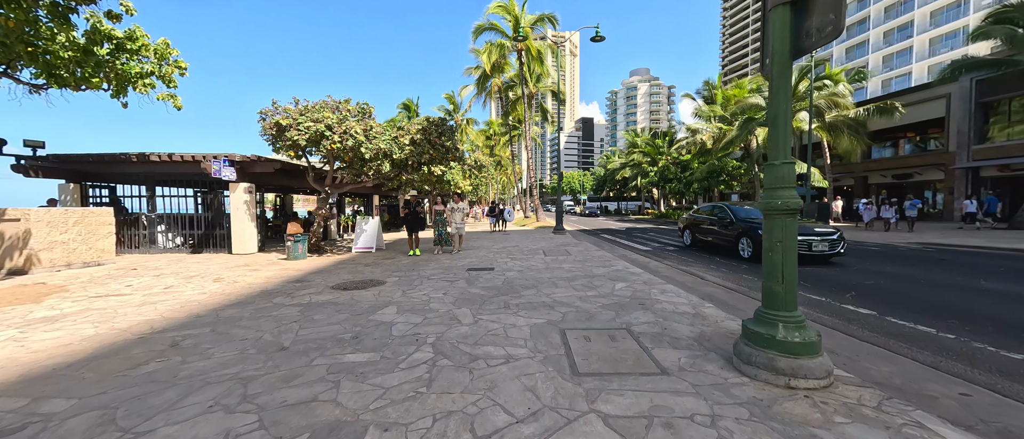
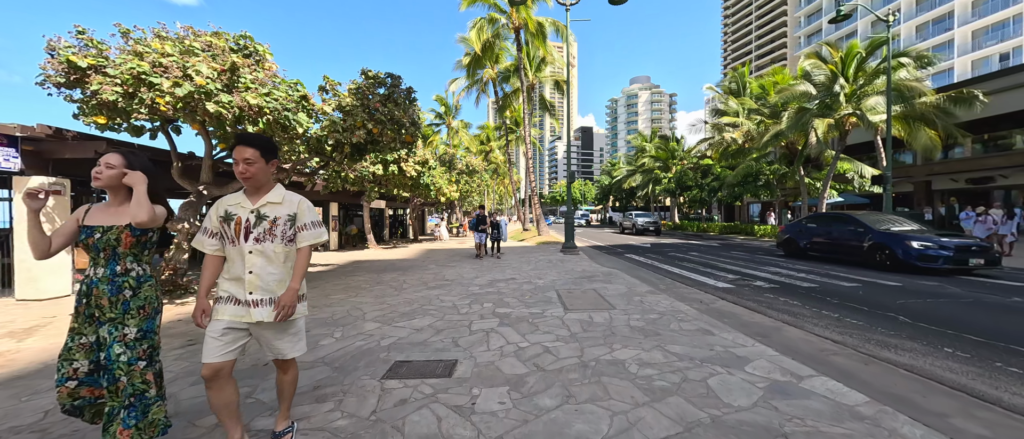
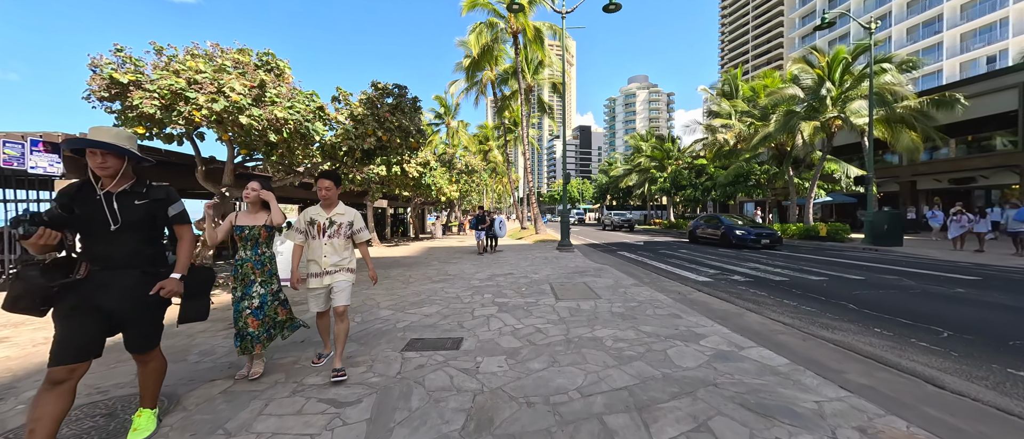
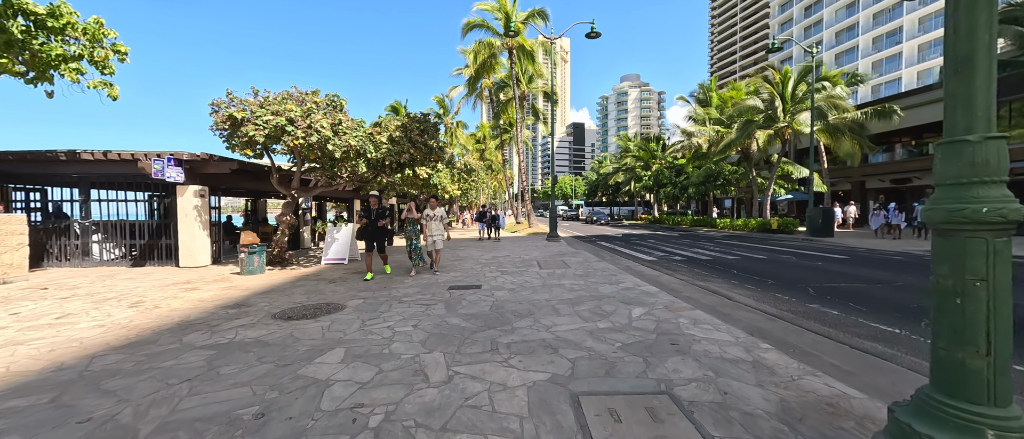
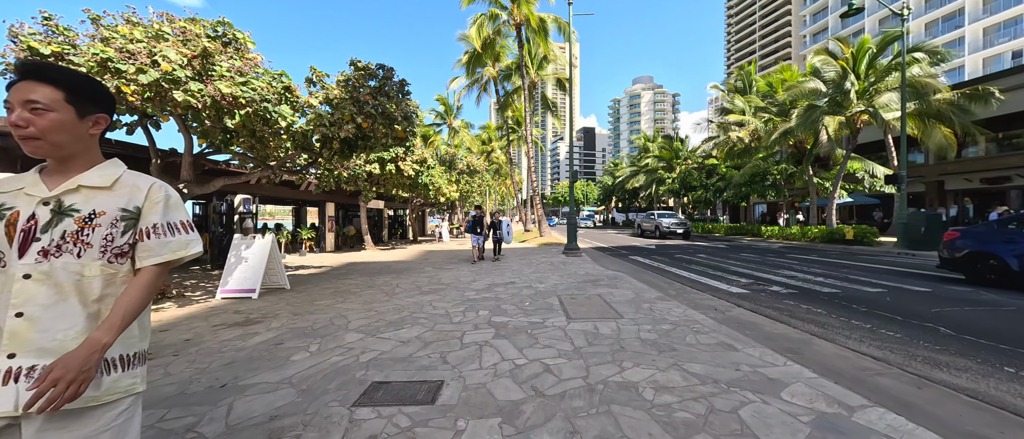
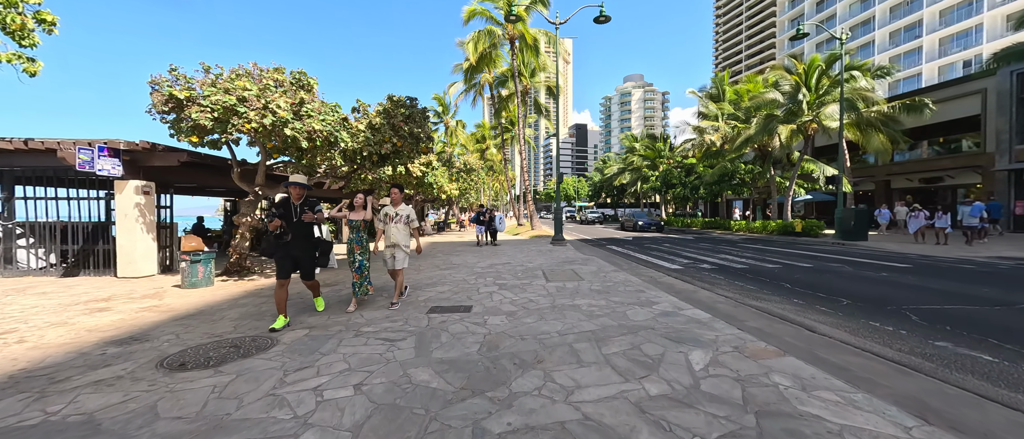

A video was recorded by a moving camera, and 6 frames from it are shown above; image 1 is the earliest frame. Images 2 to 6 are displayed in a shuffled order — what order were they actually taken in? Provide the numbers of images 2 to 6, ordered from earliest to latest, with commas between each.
4, 6, 3, 2, 5
